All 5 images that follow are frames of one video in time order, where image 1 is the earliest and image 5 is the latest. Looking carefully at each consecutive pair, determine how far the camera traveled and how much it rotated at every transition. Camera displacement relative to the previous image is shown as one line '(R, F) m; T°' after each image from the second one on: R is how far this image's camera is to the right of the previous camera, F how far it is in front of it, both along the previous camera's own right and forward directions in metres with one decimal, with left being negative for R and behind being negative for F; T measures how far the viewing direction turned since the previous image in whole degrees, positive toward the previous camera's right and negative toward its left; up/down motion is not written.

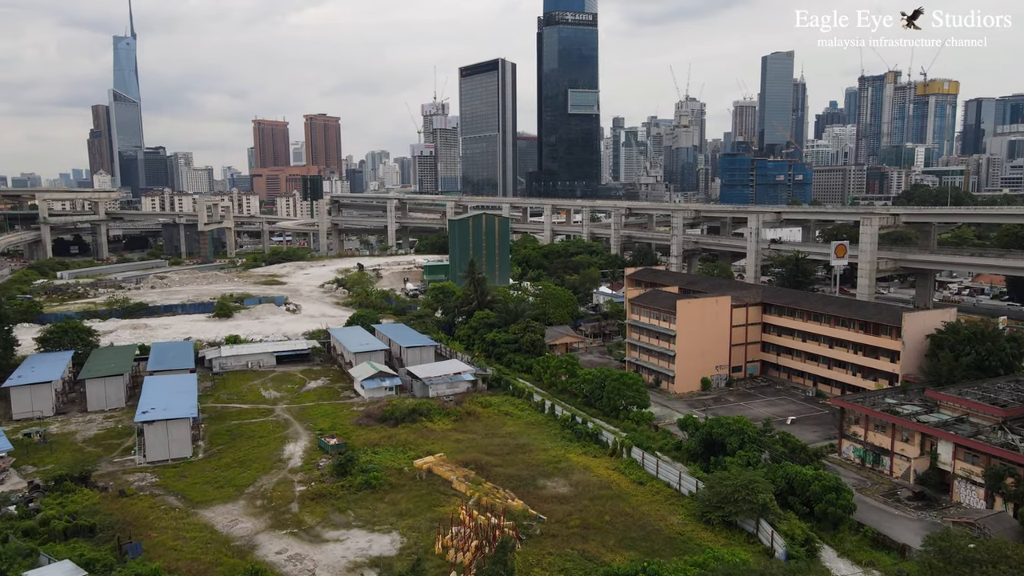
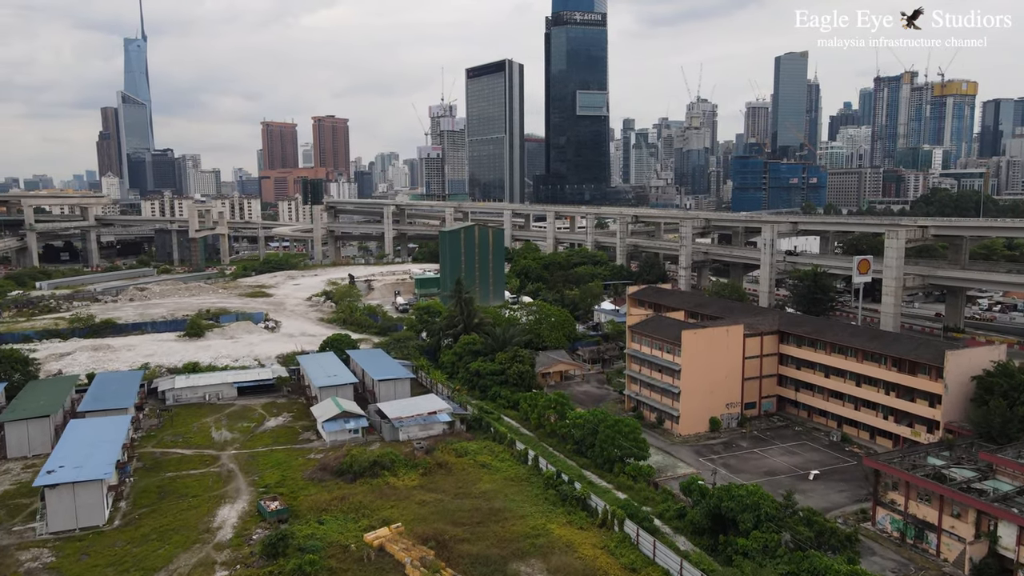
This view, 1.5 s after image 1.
(+1.0, +3.4) m; -1°
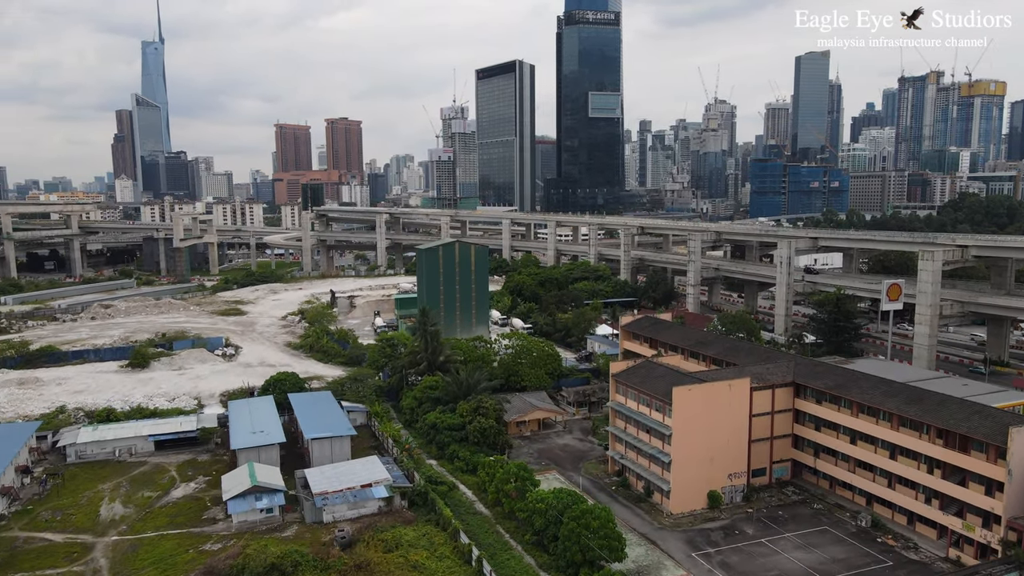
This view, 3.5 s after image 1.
(+1.8, +4.7) m; -1°
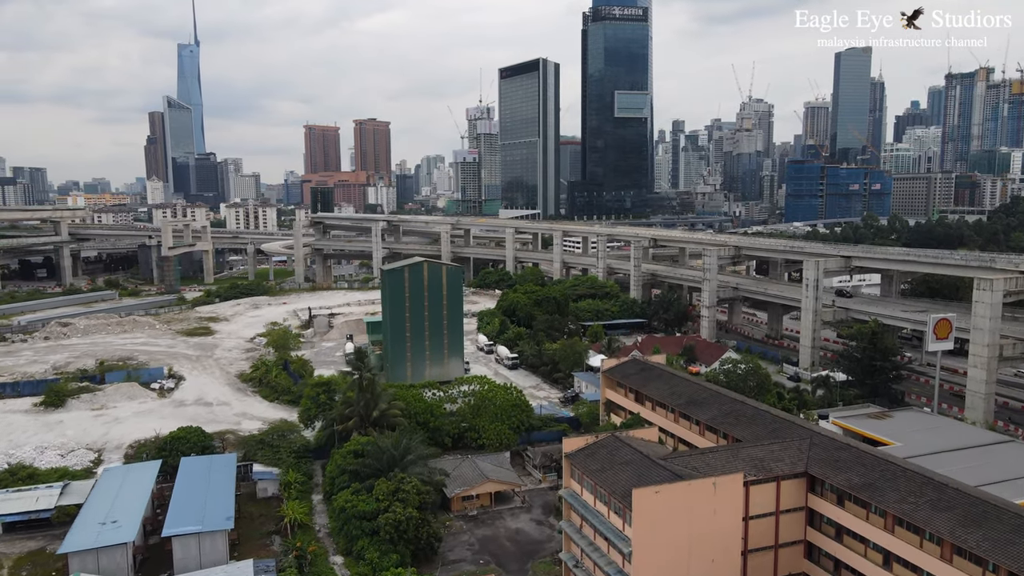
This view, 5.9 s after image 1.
(+2.8, +5.7) m; -3°
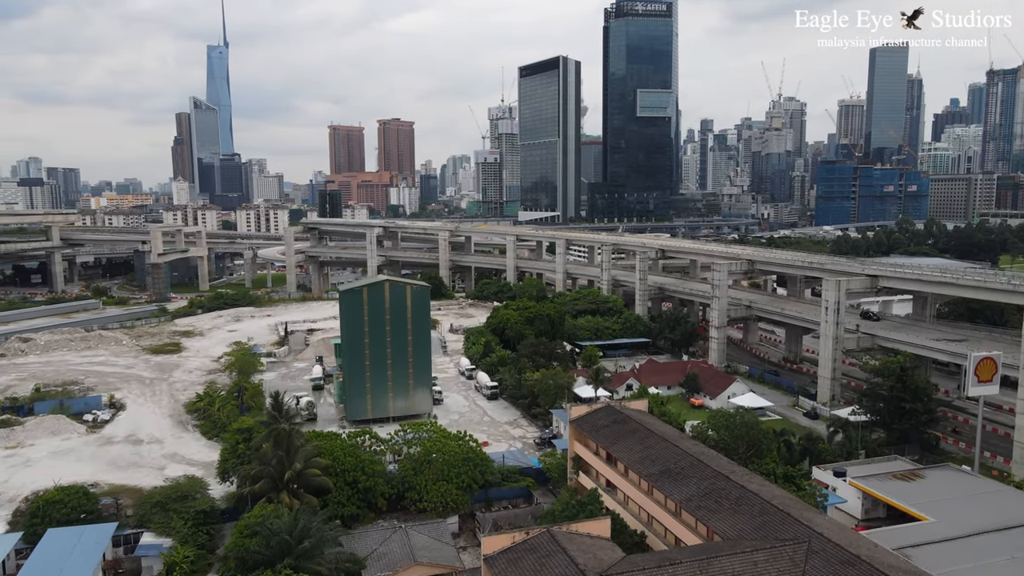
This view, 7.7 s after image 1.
(+2.4, +4.4) m; -2°
